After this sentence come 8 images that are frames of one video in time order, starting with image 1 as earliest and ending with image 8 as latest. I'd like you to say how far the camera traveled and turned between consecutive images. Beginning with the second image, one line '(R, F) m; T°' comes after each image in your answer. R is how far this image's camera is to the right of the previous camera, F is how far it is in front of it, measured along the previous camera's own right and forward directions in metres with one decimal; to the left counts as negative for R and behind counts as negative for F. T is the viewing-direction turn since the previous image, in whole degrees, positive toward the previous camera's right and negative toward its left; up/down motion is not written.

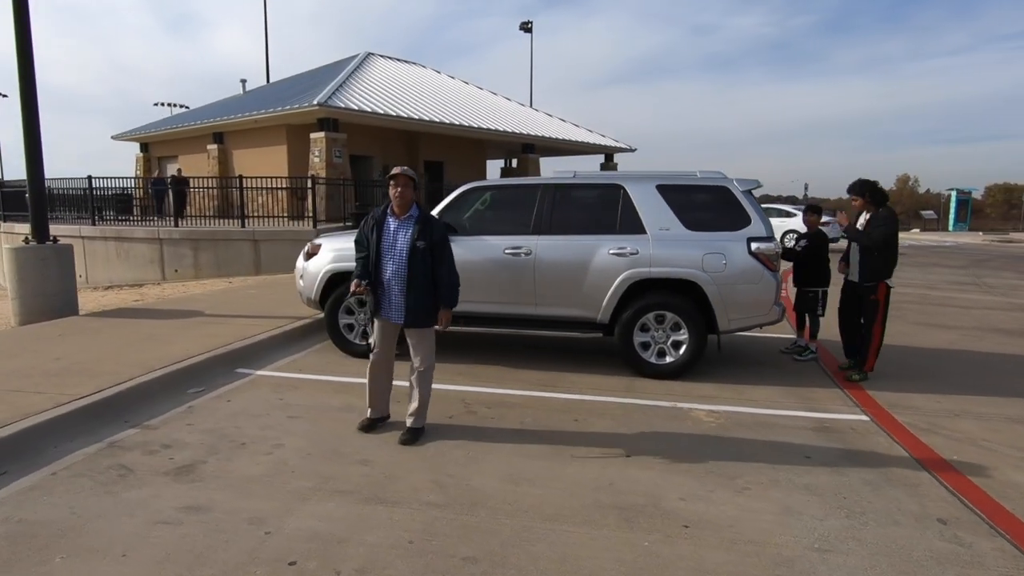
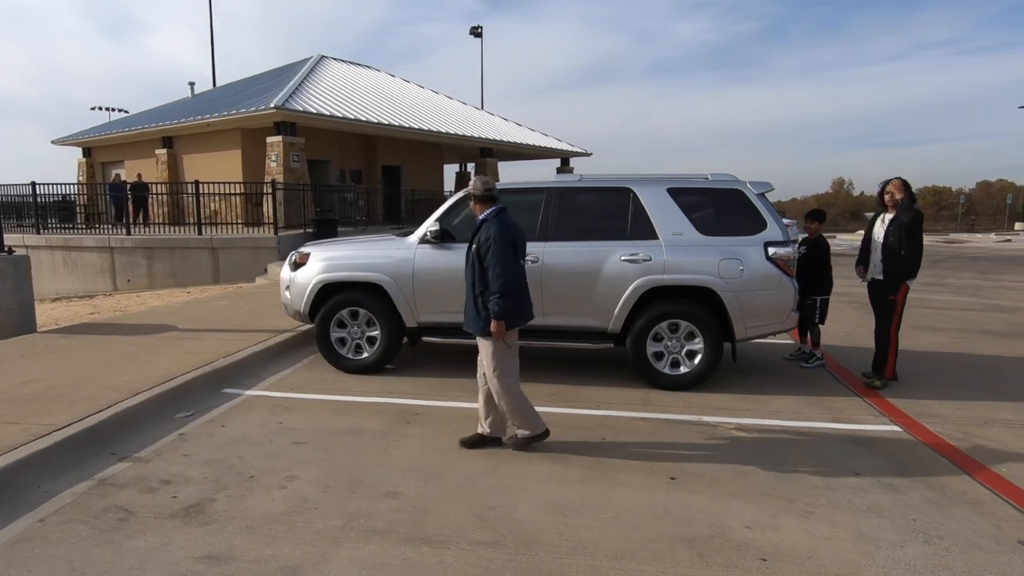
(-0.5, +0.4) m; +4°
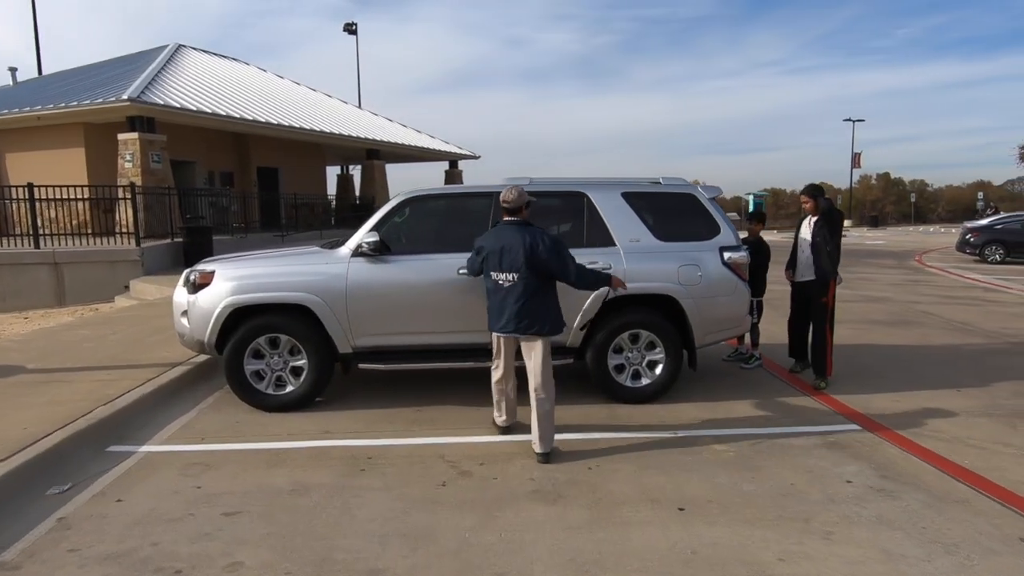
(-0.6, +0.7) m; +11°
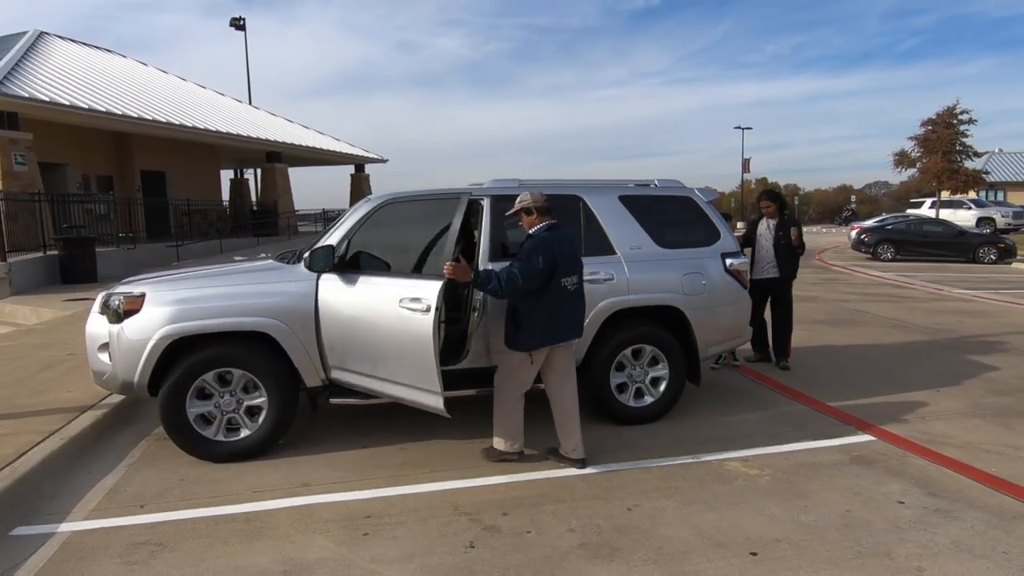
(-0.8, +0.7) m; +9°
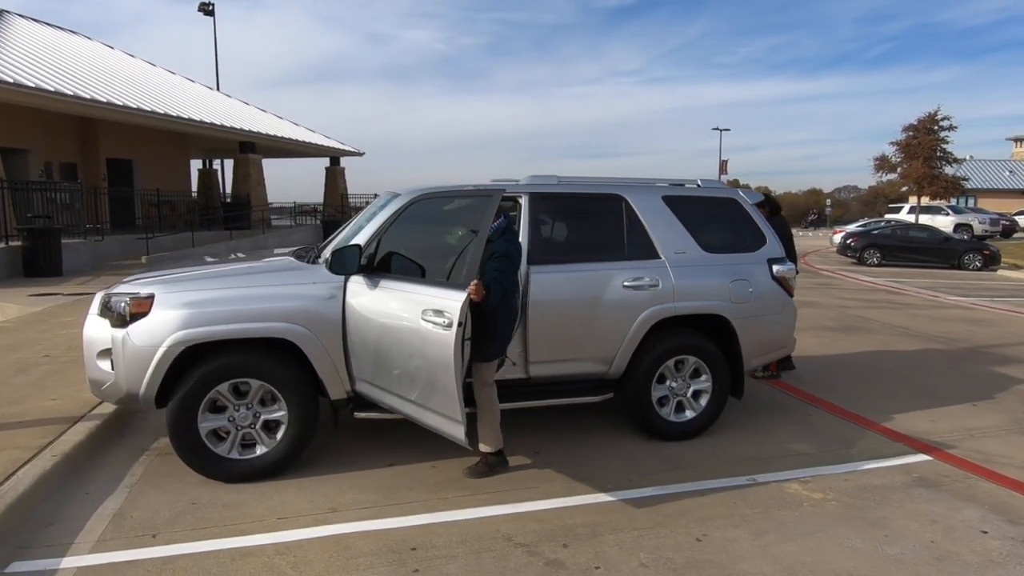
(-0.5, +0.4) m; +3°
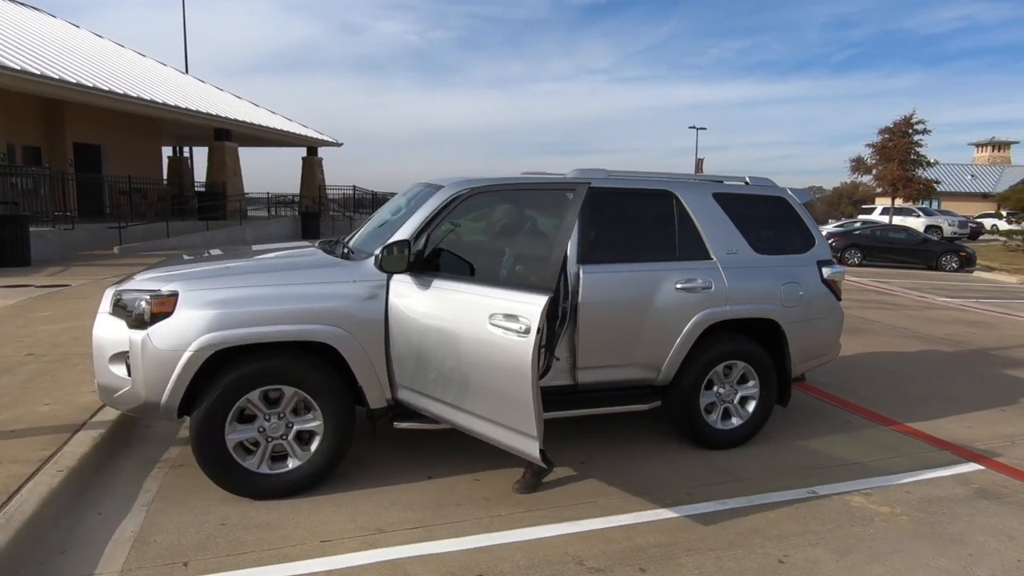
(-0.6, +0.3) m; +3°
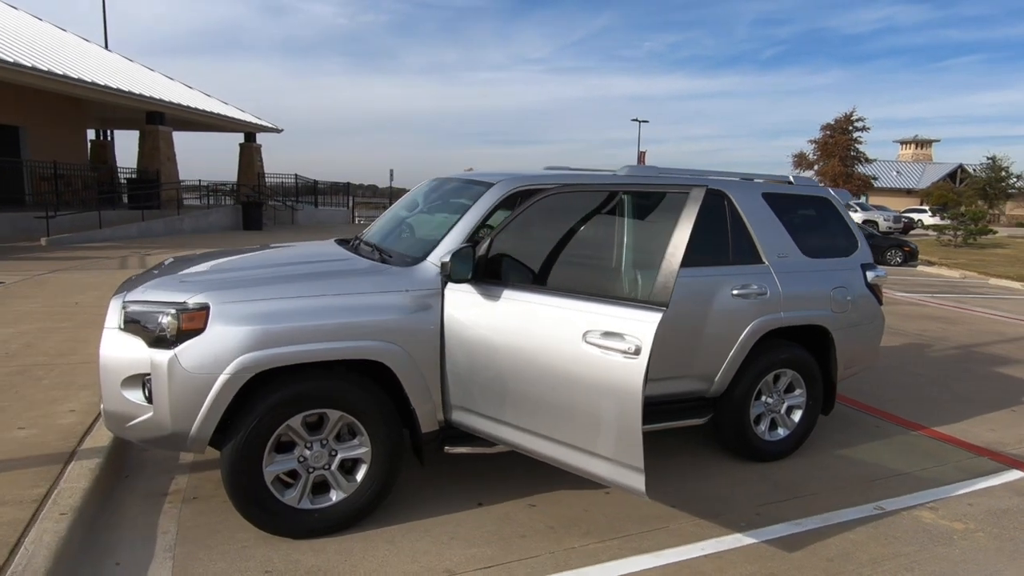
(-0.7, +0.4) m; +5°
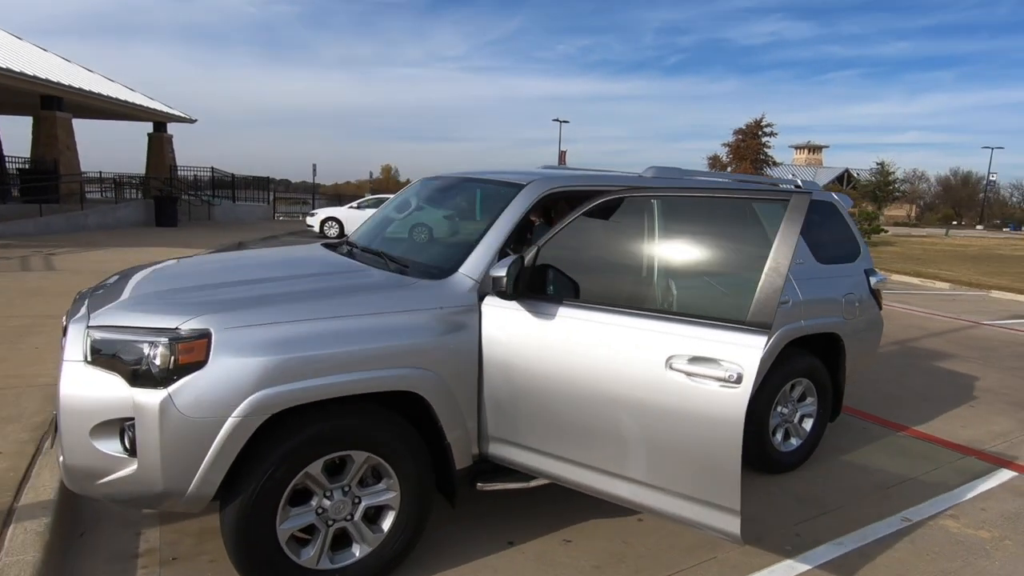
(-0.7, +0.5) m; +8°
